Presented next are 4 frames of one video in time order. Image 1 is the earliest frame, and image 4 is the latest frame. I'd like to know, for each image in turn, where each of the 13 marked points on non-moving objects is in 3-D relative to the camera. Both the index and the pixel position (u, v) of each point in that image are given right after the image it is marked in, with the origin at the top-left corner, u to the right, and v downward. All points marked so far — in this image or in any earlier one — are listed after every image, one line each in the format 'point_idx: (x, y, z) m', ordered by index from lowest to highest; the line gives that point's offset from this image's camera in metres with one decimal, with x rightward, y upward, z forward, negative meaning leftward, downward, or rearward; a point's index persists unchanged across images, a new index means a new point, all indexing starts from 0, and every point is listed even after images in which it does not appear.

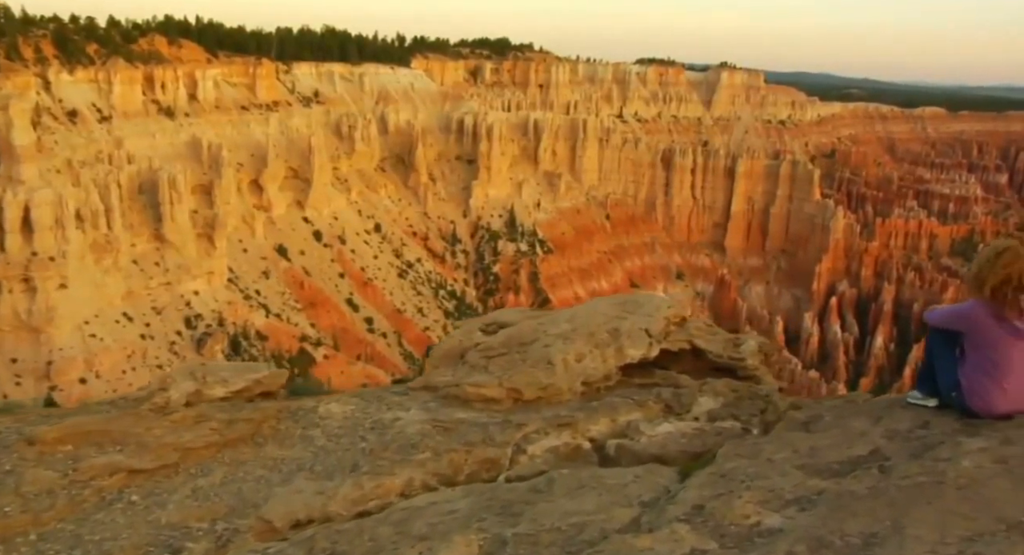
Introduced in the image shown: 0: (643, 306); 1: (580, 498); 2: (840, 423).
0: (+1.3, -0.3, +8.0) m
1: (+0.4, -1.2, +4.3) m
2: (+2.3, -1.0, +5.4) m
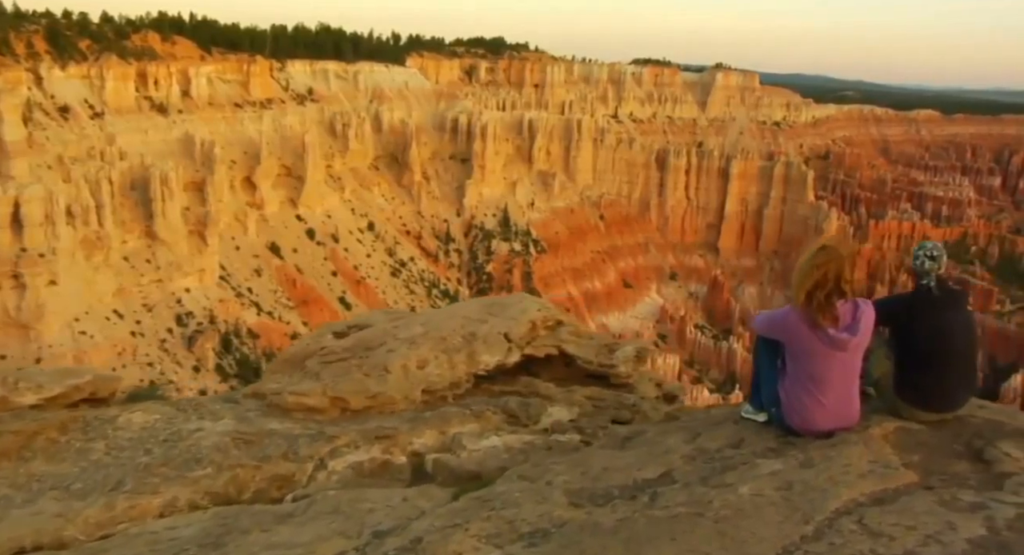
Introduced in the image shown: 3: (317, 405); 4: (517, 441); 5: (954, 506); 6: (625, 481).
0: (0.0, -0.3, +7.5) m
1: (-1.0, -1.2, +3.8) m
2: (+0.9, -1.0, +4.9) m
3: (-1.5, -1.0, +6.1) m
4: (0.0, -1.2, +5.7) m
5: (+2.1, -1.1, +3.7) m
6: (+0.6, -1.1, +4.1) m
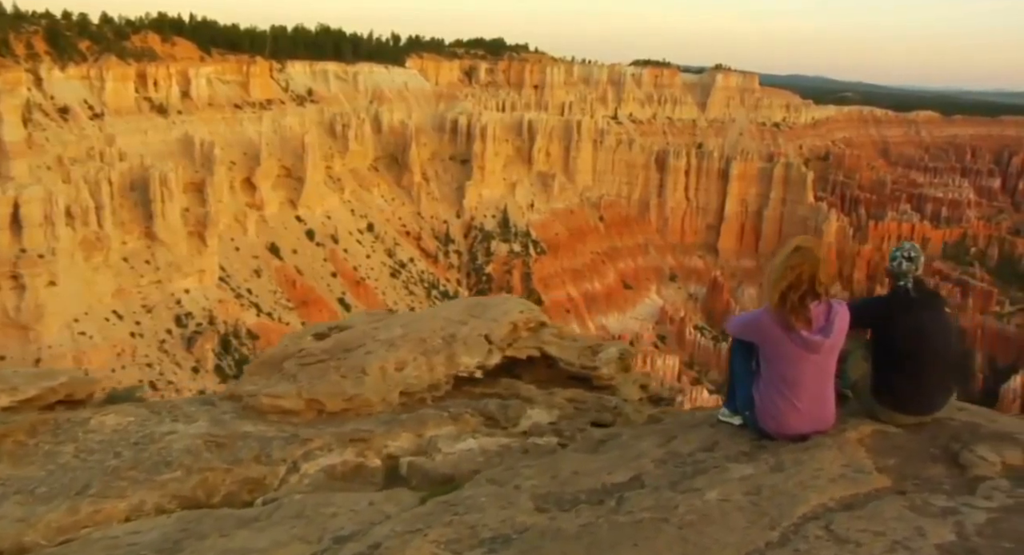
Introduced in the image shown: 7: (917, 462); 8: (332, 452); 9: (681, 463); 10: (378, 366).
0: (-0.2, -0.3, +7.5) m
1: (-1.2, -1.2, +3.7) m
2: (+0.7, -1.0, +4.8) m
3: (-1.7, -1.0, +6.0) m
4: (-0.1, -1.2, +5.6) m
5: (+1.9, -1.1, +3.6) m
6: (+0.4, -1.1, +4.0) m
7: (+2.2, -1.0, +4.3) m
8: (-1.3, -1.2, +5.4) m
9: (+0.9, -1.0, +4.3) m
10: (-1.1, -0.7, +6.4) m
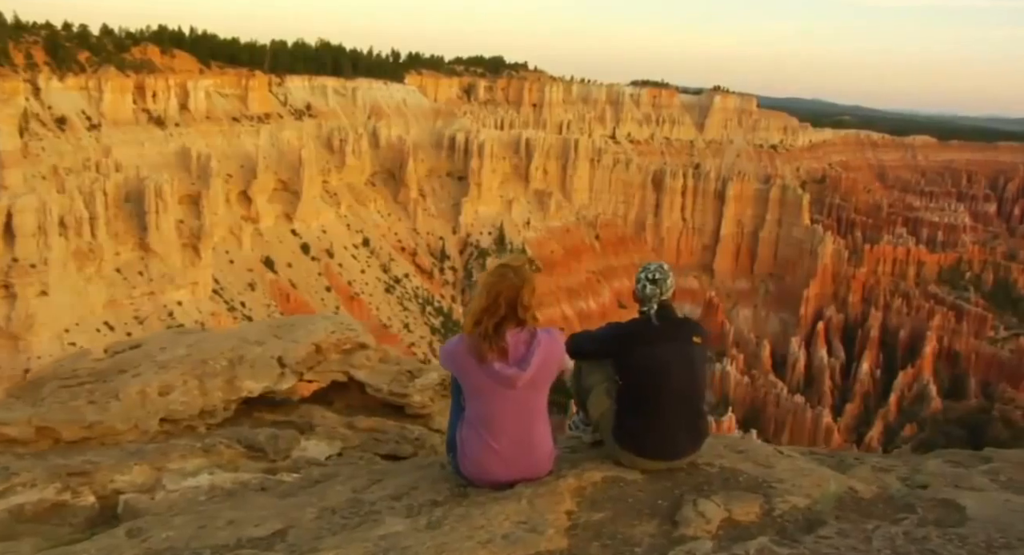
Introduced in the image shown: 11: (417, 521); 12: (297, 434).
0: (-1.9, -0.5, +6.9) m
1: (-2.9, -1.3, +3.1) m
2: (-1.0, -1.1, +4.2) m
3: (-3.4, -1.1, +5.4) m
4: (-1.8, -1.3, +5.0) m
5: (+0.2, -1.2, +3.0) m
6: (-1.3, -1.2, +3.4) m
7: (+0.6, -1.1, +3.7) m
8: (-3.0, -1.3, +4.8) m
9: (-0.8, -1.1, +3.7) m
10: (-2.8, -0.8, +5.8) m
11: (-0.4, -1.1, +3.5) m
12: (-1.6, -1.2, +6.0) m
